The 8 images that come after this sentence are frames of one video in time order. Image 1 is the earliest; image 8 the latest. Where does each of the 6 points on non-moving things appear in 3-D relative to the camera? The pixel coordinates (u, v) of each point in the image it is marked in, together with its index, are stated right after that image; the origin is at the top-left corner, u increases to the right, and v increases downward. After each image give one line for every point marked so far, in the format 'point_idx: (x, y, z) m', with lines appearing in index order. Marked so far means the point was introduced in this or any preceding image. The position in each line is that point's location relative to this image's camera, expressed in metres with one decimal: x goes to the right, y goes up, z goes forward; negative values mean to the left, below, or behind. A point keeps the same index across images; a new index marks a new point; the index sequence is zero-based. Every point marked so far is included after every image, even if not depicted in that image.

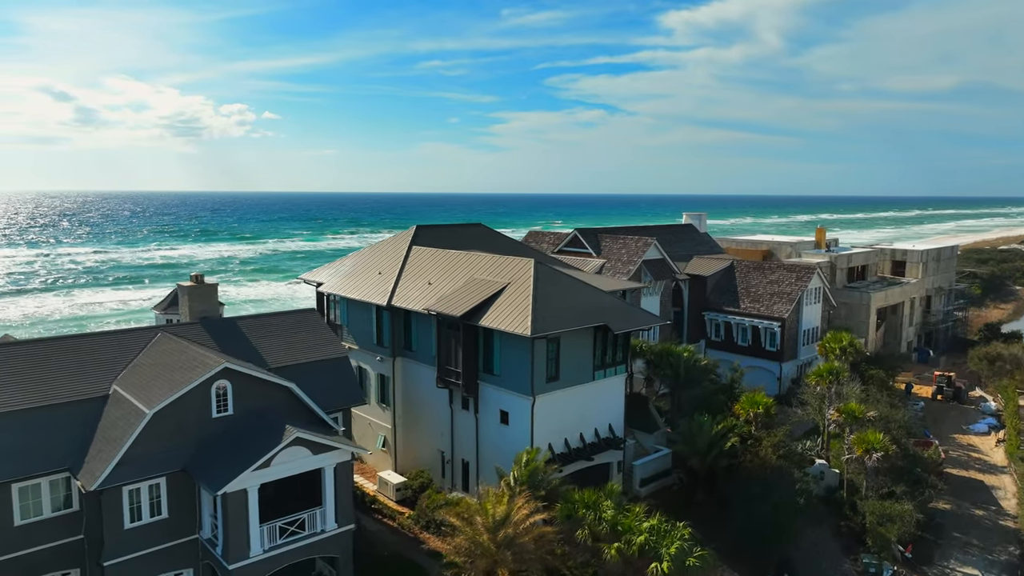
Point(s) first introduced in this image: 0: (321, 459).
0: (-5.1, -4.6, +19.1) m
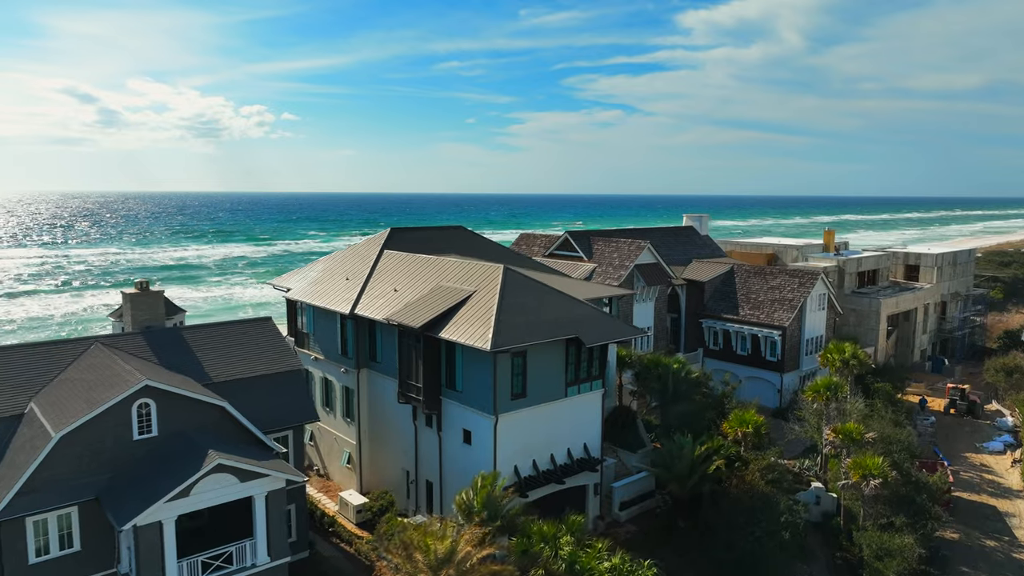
0: (-6.4, -4.9, +17.4) m
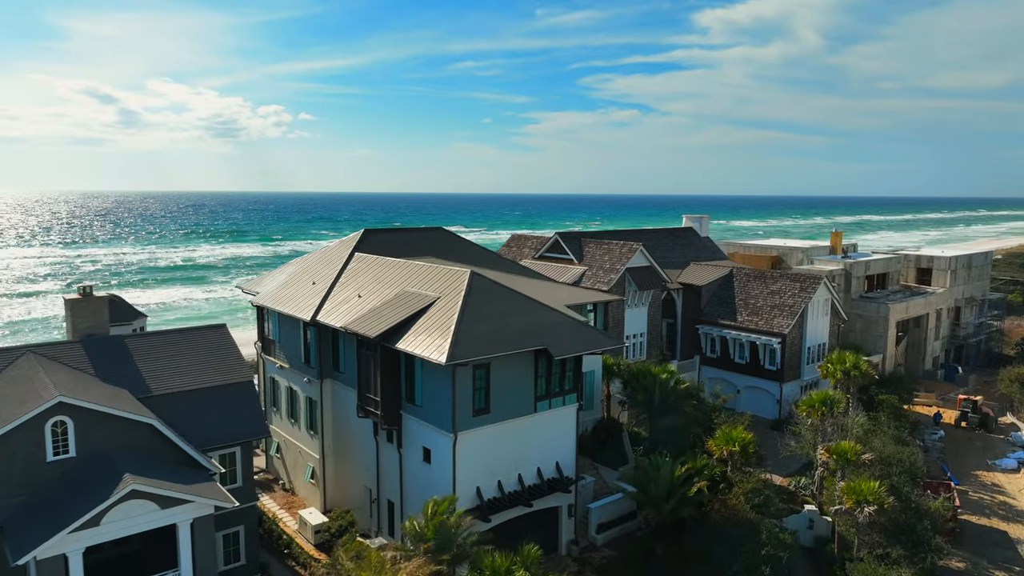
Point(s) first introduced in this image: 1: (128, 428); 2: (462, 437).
0: (-7.6, -5.0, +15.8) m
1: (-9.2, -3.4, +17.1) m
2: (-1.4, -4.2, +19.9) m
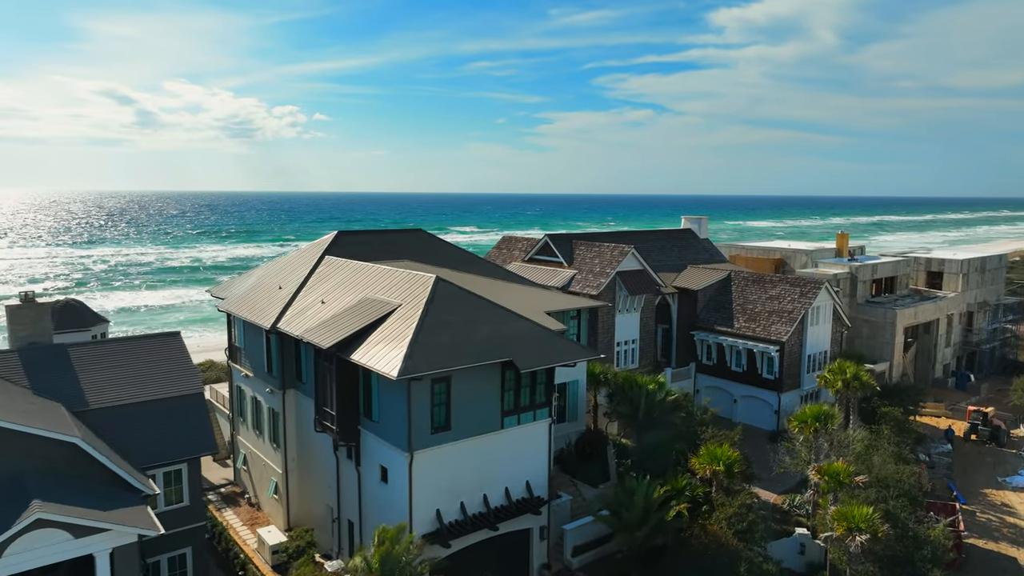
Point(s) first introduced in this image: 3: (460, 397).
0: (-8.7, -5.2, +14.5) m
1: (-10.3, -3.6, +15.8) m
2: (-2.4, -4.4, +18.5) m
3: (-1.4, -2.9, +19.1) m
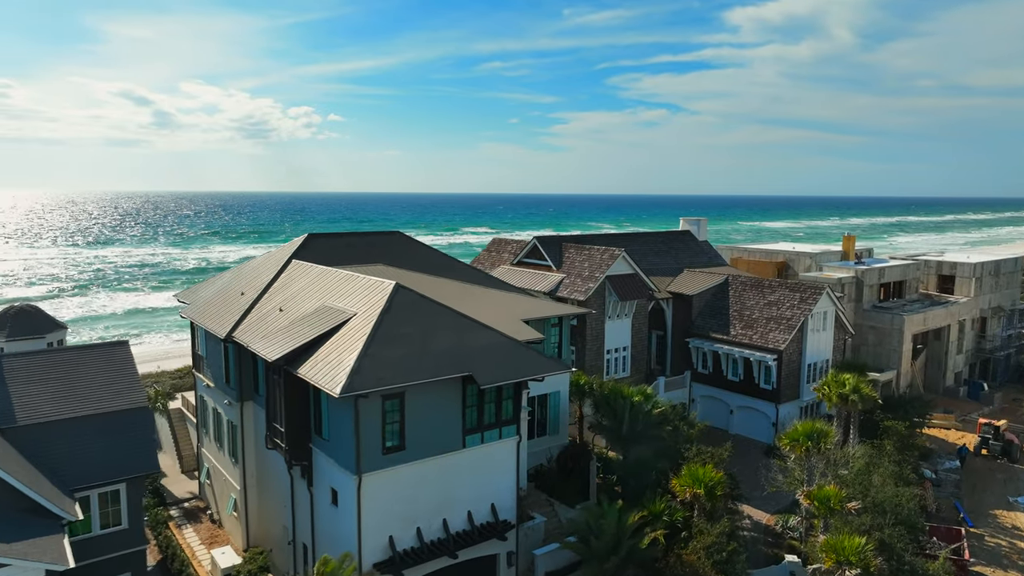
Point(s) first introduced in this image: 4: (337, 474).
0: (-9.8, -5.4, +13.2) m
1: (-11.4, -3.8, +14.6) m
2: (-3.5, -4.6, +17.0) m
3: (-2.4, -3.2, +17.7) m
4: (-4.3, -4.6, +17.7) m
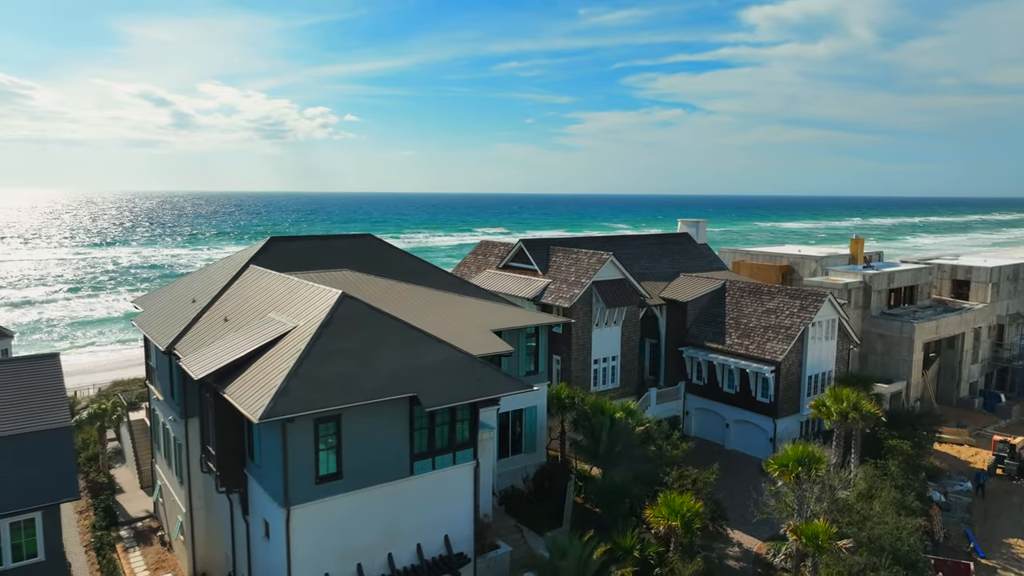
0: (-11.0, -5.7, +11.7) m
1: (-12.6, -4.0, +13.0) m
2: (-4.6, -4.8, +15.4) m
3: (-3.5, -3.4, +16.0) m
4: (-5.5, -4.9, +16.0) m
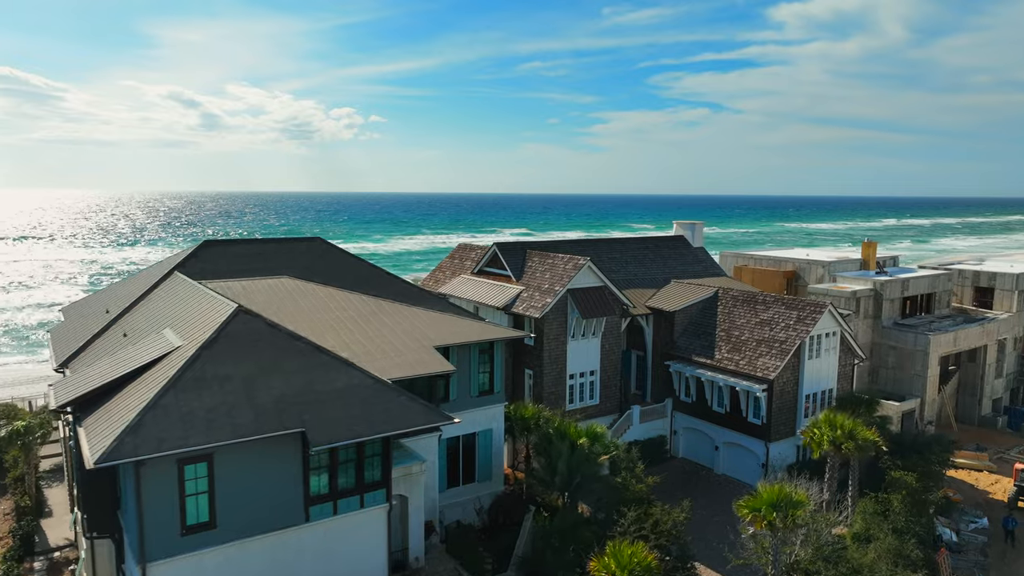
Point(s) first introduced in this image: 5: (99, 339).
0: (-13.0, -5.9, +9.5) m
1: (-14.5, -4.2, +10.9) m
2: (-6.4, -5.1, +13.0) m
3: (-5.3, -3.7, +13.6) m
4: (-7.3, -5.2, +13.7) m
5: (-10.8, -1.3, +18.7) m
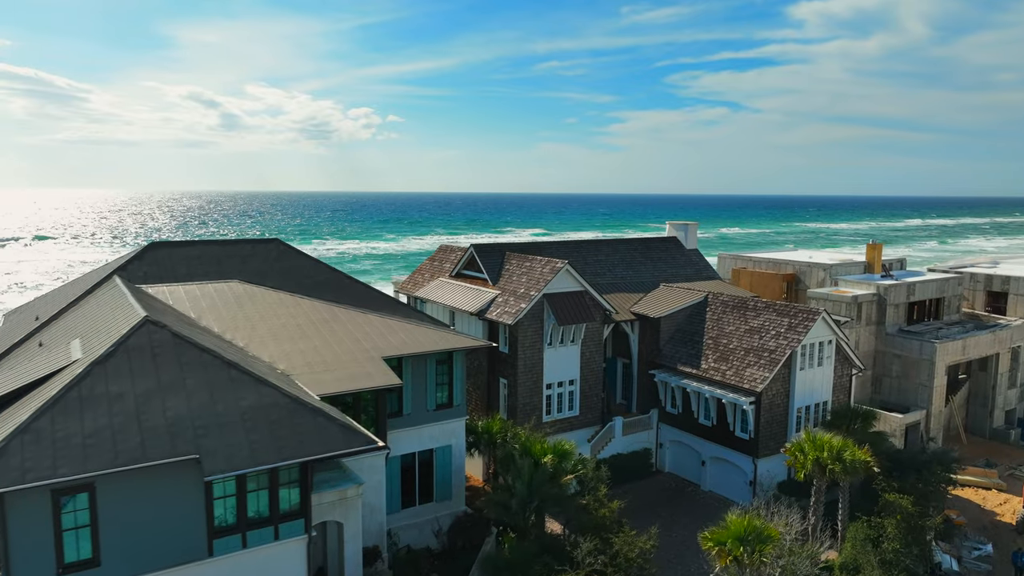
0: (-14.5, -6.1, +8.3) m
1: (-15.9, -4.4, +9.7) m
2: (-7.8, -5.3, +11.6) m
3: (-6.7, -3.9, +12.1) m
4: (-8.7, -5.3, +12.3) m
5: (-12.0, -1.5, +17.4) m
